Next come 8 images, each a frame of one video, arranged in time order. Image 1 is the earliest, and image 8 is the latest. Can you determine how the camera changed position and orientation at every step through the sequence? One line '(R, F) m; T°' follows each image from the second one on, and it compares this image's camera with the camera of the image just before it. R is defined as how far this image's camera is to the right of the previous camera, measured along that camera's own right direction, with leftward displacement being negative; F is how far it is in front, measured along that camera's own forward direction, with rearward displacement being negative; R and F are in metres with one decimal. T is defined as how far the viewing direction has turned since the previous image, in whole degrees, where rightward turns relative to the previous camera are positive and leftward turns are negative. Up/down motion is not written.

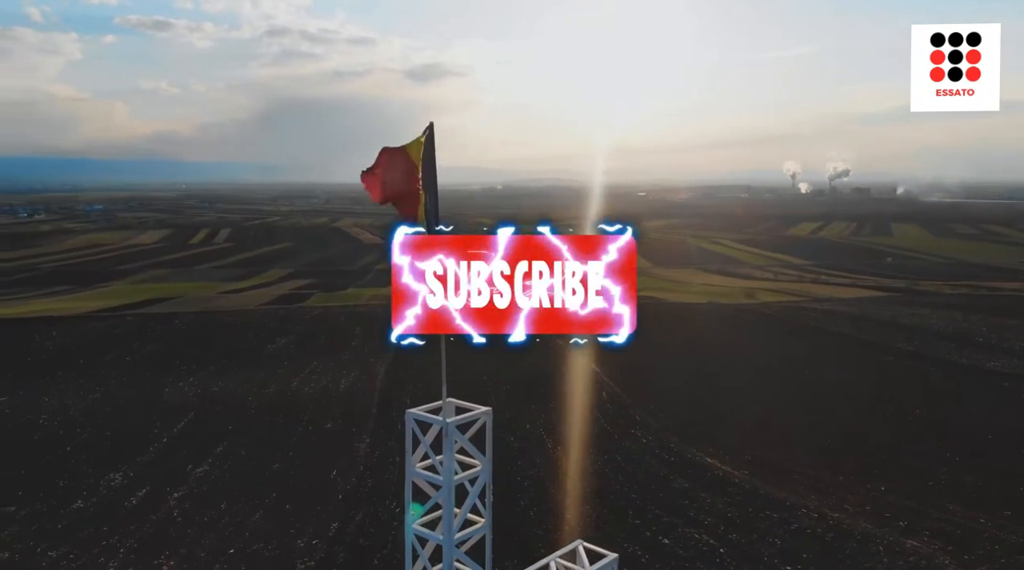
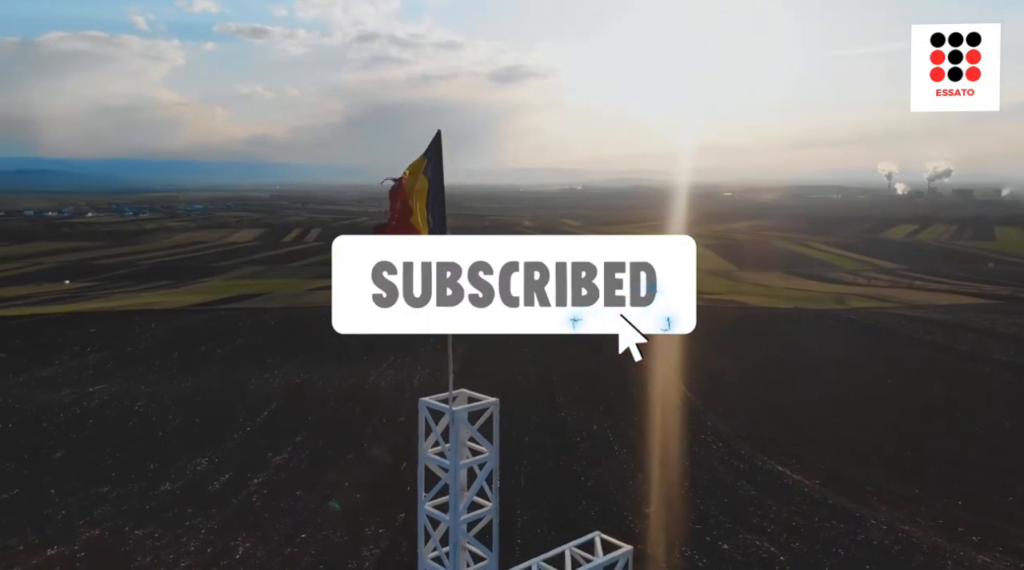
(+0.4, -0.2) m; -6°
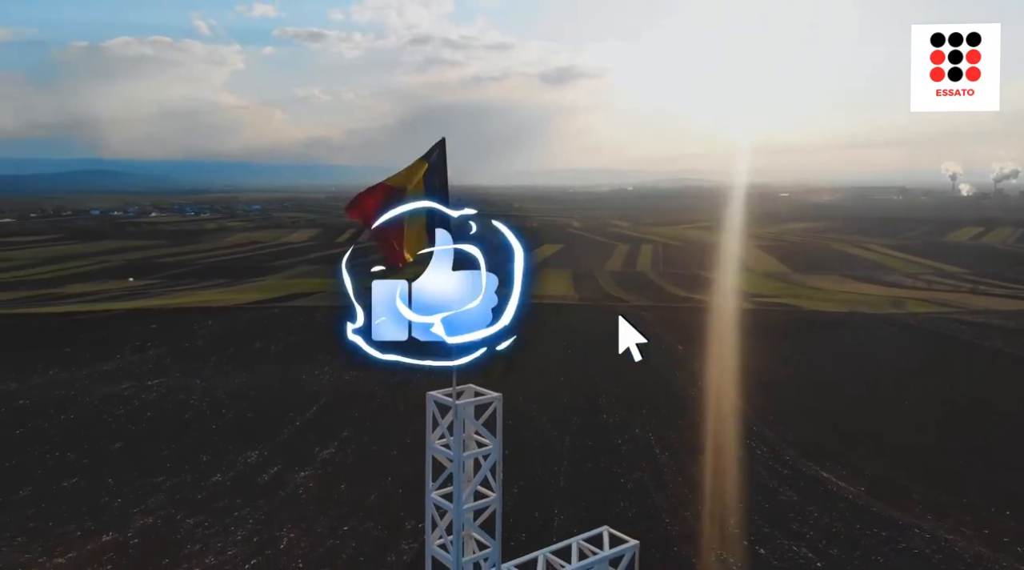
(+0.2, -0.2) m; -4°
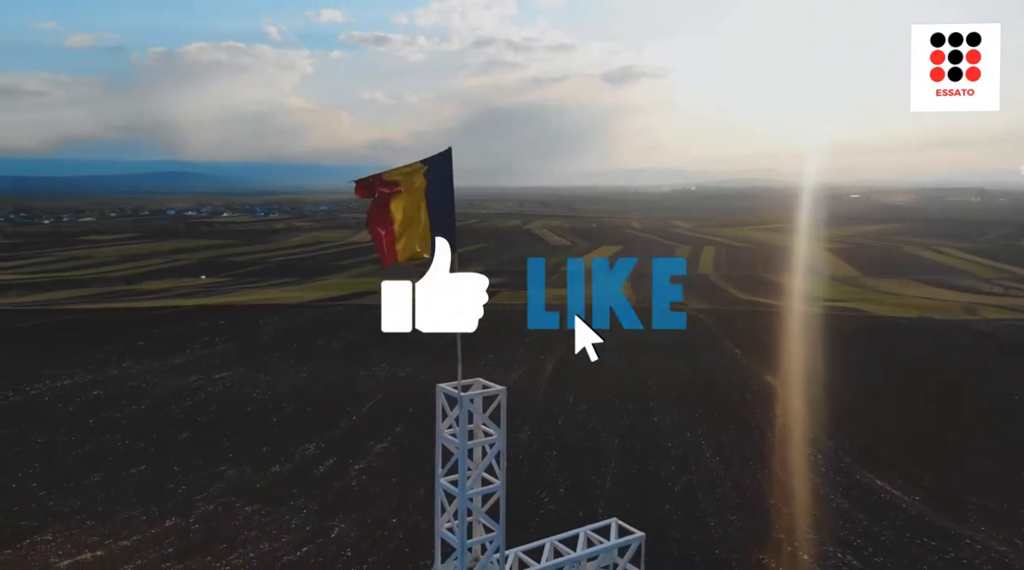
(+0.3, -0.3) m; -4°
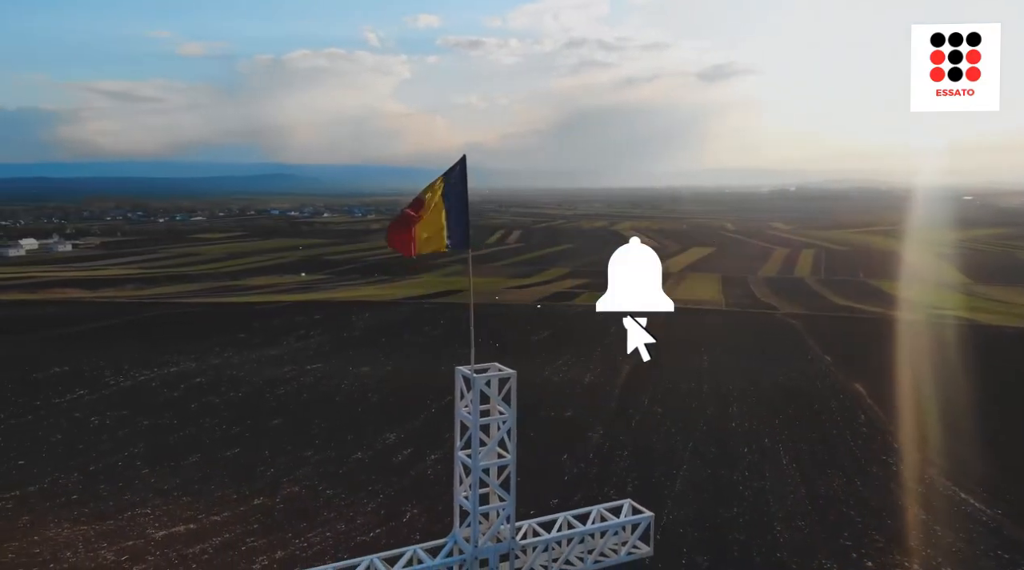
(+0.5, -0.5) m; -6°
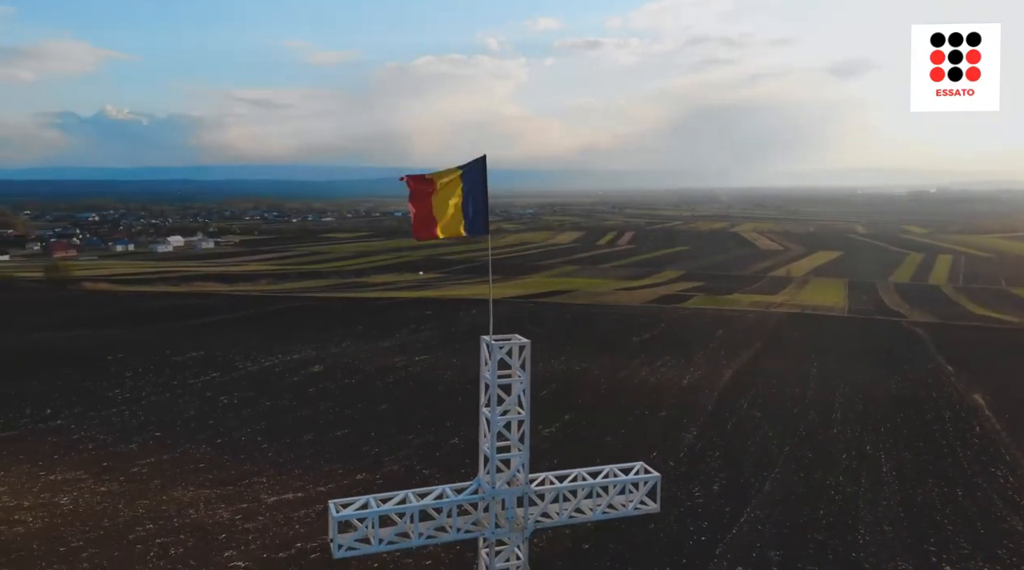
(+0.6, -0.7) m; -8°
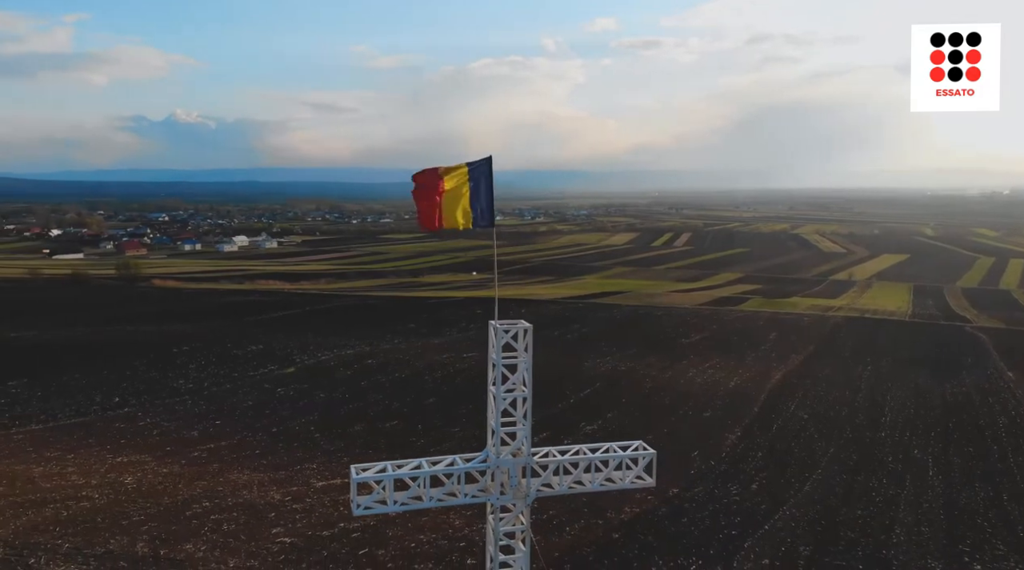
(+0.3, -0.4) m; -4°
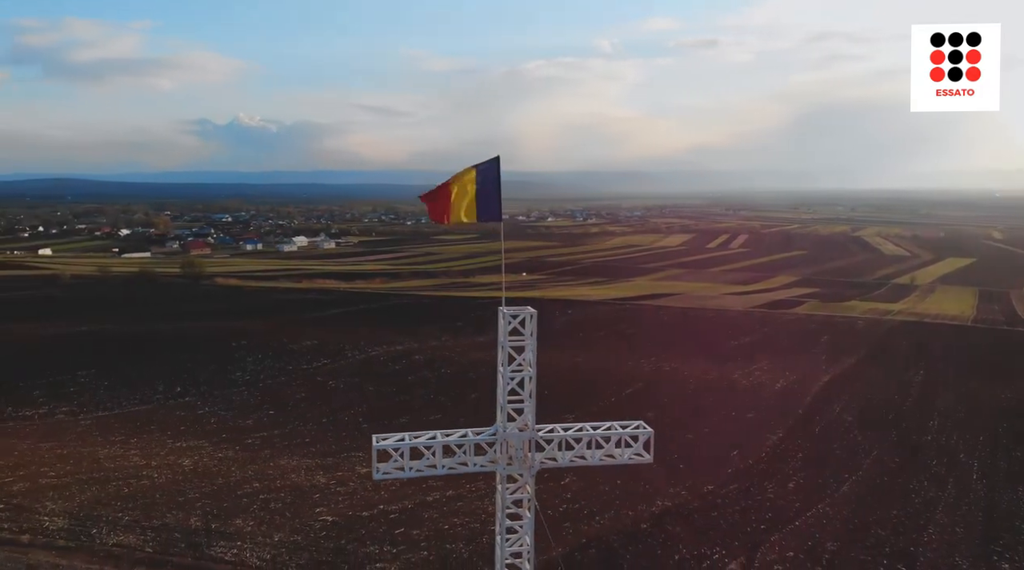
(+0.3, -0.4) m; -4°
